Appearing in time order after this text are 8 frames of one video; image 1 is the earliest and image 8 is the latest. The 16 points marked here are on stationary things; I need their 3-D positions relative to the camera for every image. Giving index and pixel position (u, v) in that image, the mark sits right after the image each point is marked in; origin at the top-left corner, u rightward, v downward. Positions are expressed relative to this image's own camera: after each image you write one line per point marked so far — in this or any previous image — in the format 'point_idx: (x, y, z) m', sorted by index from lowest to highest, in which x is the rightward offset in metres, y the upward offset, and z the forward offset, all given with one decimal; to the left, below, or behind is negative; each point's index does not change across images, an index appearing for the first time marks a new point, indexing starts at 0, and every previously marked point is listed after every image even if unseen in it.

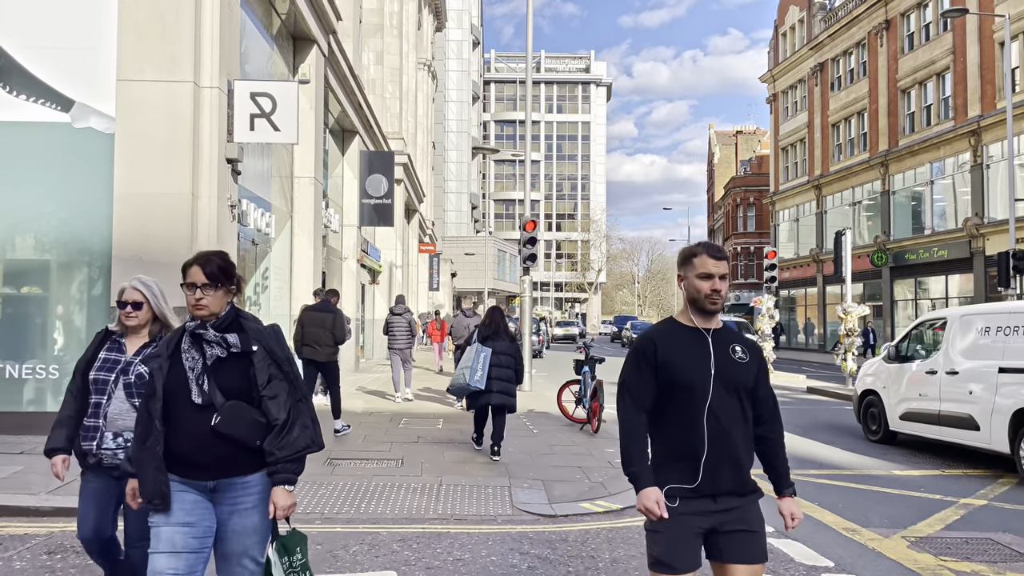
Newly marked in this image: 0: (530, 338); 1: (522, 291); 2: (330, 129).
0: (+0.4, -1.0, +16.3) m
1: (+0.2, -0.1, +16.4) m
2: (-4.6, +4.0, +20.1) m
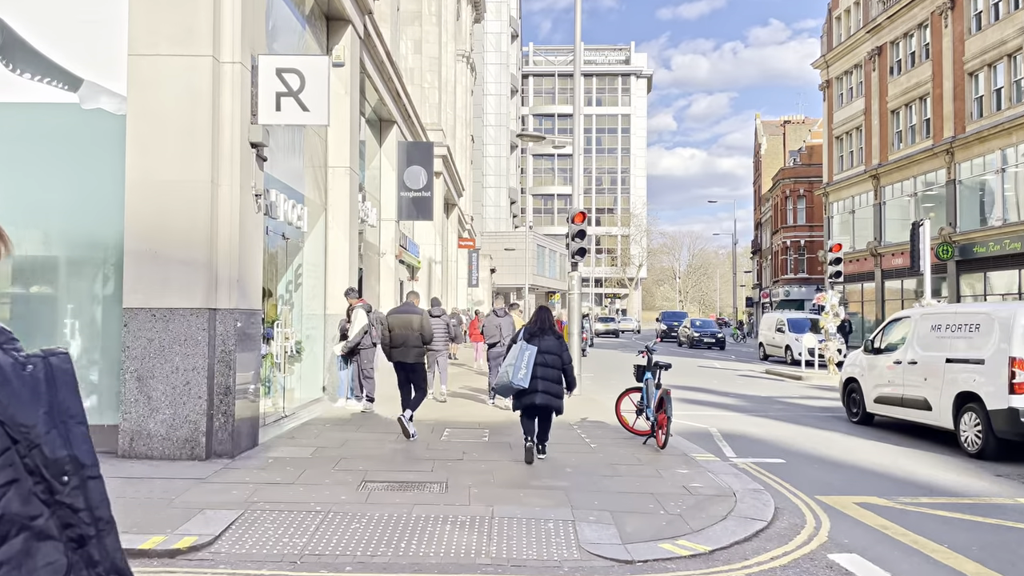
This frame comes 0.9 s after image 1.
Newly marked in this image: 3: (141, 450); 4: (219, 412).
0: (+1.3, -0.9, +15.2) m
1: (+1.1, 0.0, +15.3) m
2: (-3.5, +4.1, +19.2) m
3: (-3.5, -1.5, +7.5) m
4: (-2.9, -1.2, +7.7) m
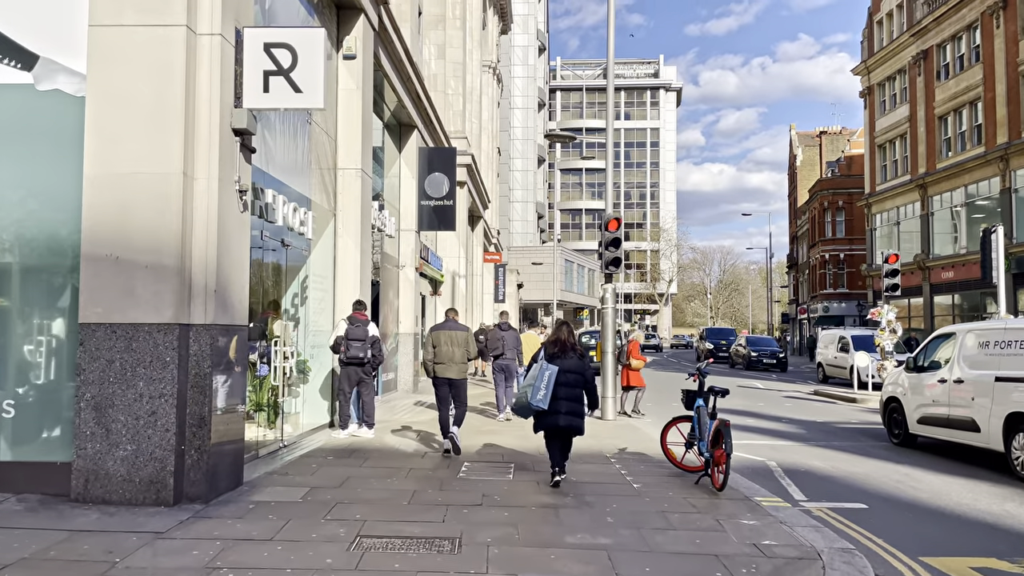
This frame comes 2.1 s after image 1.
0: (+1.8, -1.2, +13.8) m
1: (+1.6, -0.3, +14.0) m
2: (-2.9, +3.7, +18.1) m
3: (-3.3, -1.6, +6.3) m
4: (-2.6, -1.3, +6.5) m
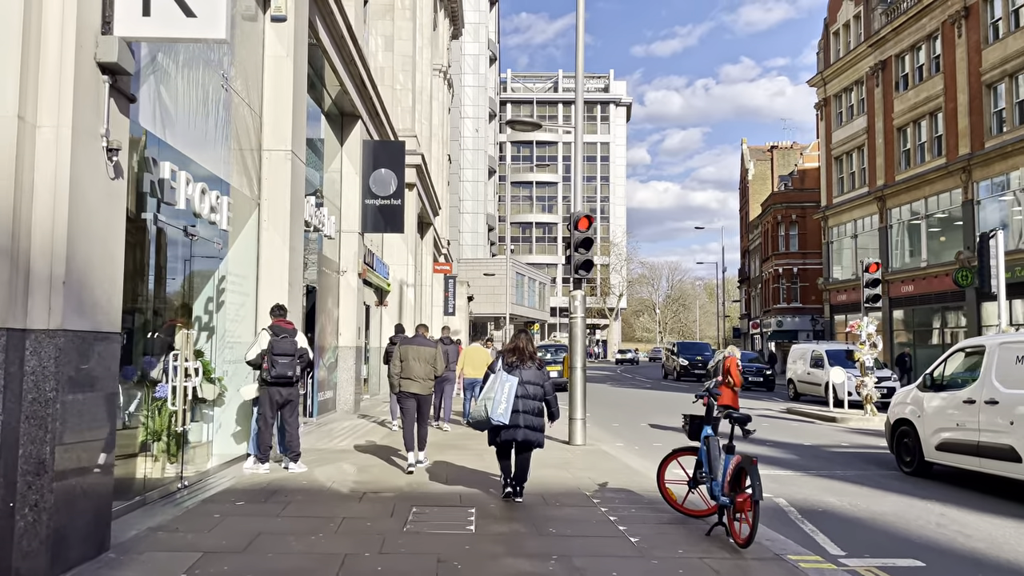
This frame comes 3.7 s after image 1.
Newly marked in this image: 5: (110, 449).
0: (+1.1, -1.3, +12.1) m
1: (+0.9, -0.4, +12.3) m
2: (-3.8, +3.6, +16.2) m
3: (-3.5, -1.6, +4.4) m
4: (-2.8, -1.3, +4.6) m
5: (-2.7, -1.1, +5.3) m
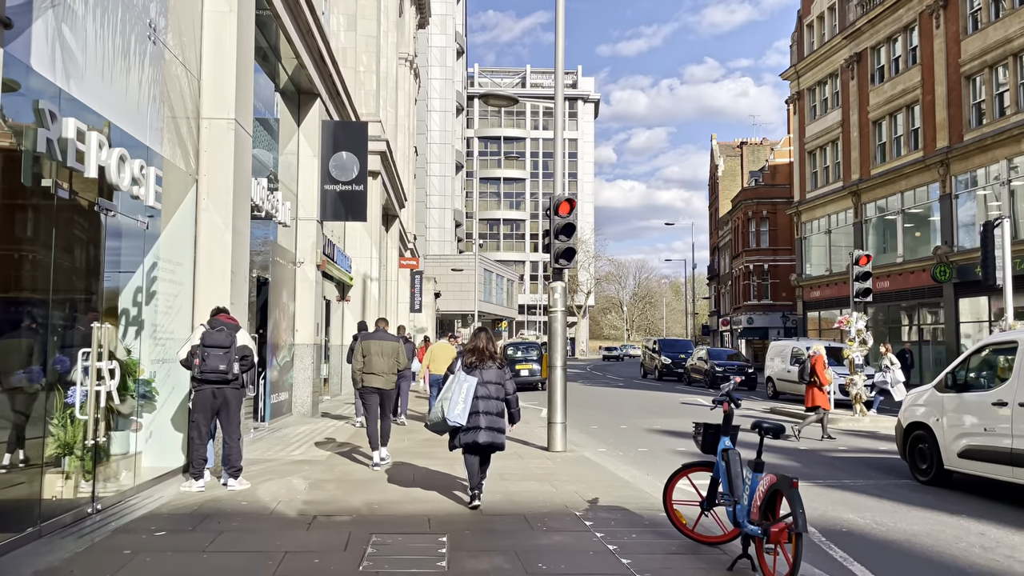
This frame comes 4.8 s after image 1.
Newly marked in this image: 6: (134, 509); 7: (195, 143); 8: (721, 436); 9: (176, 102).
0: (+0.7, -1.2, +11.0) m
1: (+0.6, -0.3, +11.2) m
2: (-4.3, +3.7, +14.9) m
3: (-3.5, -1.5, +3.1) m
4: (-2.9, -1.1, +3.3) m
5: (-2.8, -1.0, +4.0) m
6: (-3.2, -1.9, +6.7) m
7: (-3.5, +1.6, +8.7) m
8: (+1.5, -1.0, +5.5) m
9: (-3.5, +1.9, +8.3) m
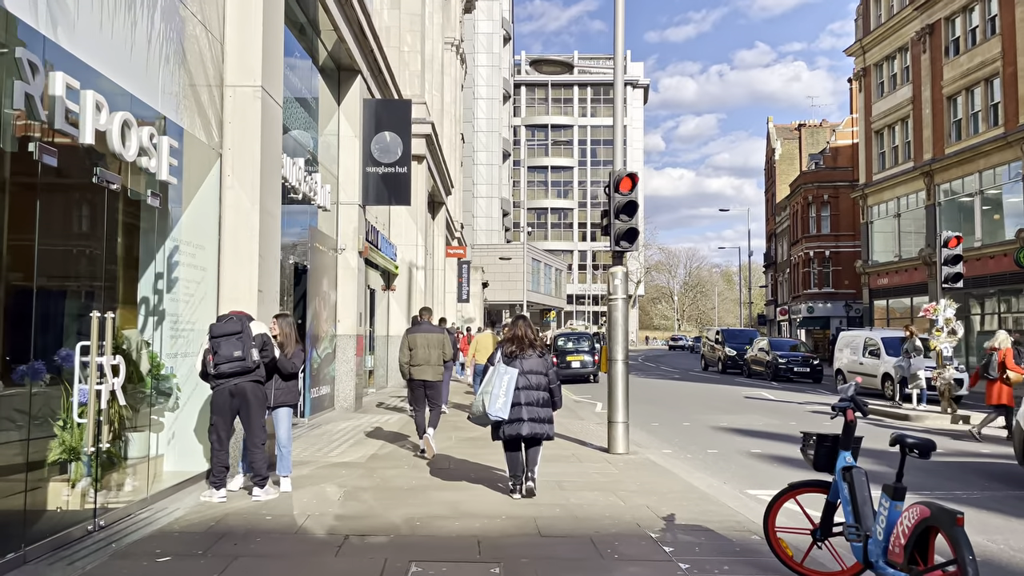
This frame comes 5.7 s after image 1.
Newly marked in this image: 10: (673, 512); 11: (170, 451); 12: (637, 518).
0: (+1.4, -1.0, +10.0) m
1: (+1.3, -0.1, +10.1) m
2: (-3.4, +3.9, +14.1) m
3: (-3.3, -1.4, +2.3) m
4: (-2.6, -1.1, +2.5) m
5: (-2.5, -0.9, +3.2) m
6: (-2.7, -1.7, +5.9) m
7: (-2.9, +1.7, +7.9) m
8: (+1.8, -0.9, +4.4) m
9: (-3.0, +2.1, +7.4) m
10: (+1.3, -1.8, +6.6) m
11: (-3.2, -1.5, +7.3) m
12: (+1.0, -1.8, +6.3) m
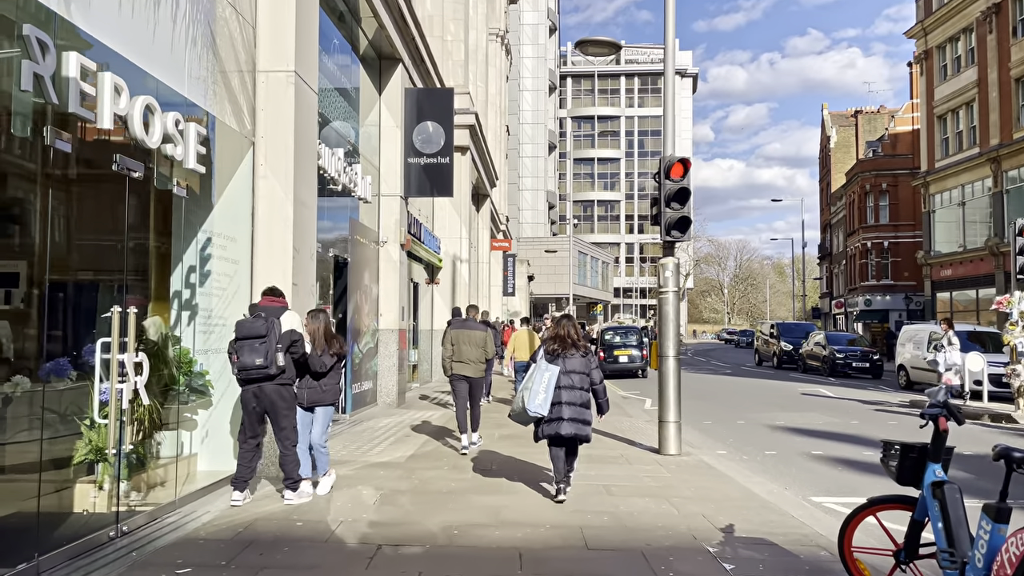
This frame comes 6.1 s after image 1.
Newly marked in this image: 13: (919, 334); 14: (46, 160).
0: (+2.0, -0.9, +9.5) m
1: (+1.8, 0.0, +9.6) m
2: (-2.6, +4.0, +13.8) m
3: (-3.2, -1.4, +2.1) m
4: (-2.5, -1.0, +2.2) m
5: (-2.3, -0.8, +2.9) m
6: (-2.4, -1.7, +5.6) m
7: (-2.5, +1.8, +7.6) m
8: (+2.1, -0.9, +3.9) m
9: (-2.6, +2.1, +7.1) m
10: (+1.7, -1.8, +6.1) m
11: (-2.8, -1.4, +7.1) m
12: (+1.3, -1.8, +5.8) m
13: (+10.2, -1.1, +19.7) m
14: (-2.8, +0.8, +4.7) m
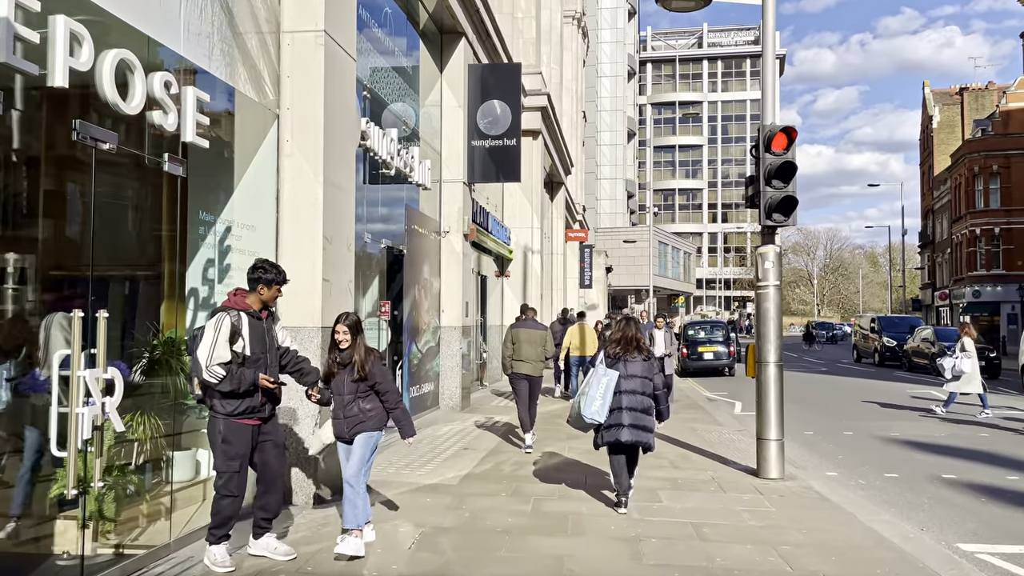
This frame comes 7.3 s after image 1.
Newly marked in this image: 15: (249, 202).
0: (+2.7, -0.8, +8.0) m
1: (+2.6, +0.1, +8.1) m
2: (-1.5, +4.1, +12.7) m
3: (-3.2, -1.4, +1.1) m
4: (-2.5, -1.1, +1.2) m
5: (-2.2, -0.9, +1.9) m
6: (-2.1, -1.7, +4.6) m
7: (-2.0, +1.8, +6.5) m
8: (+2.2, -0.8, +2.4) m
9: (-2.1, +2.2, +6.1) m
10: (+2.1, -1.8, +4.6) m
11: (-2.2, -1.4, +6.1) m
12: (+1.7, -1.7, +4.4) m
13: (+11.9, -0.9, +17.4) m
14: (-2.5, +0.8, +3.7) m
15: (-2.1, +0.7, +6.3) m
